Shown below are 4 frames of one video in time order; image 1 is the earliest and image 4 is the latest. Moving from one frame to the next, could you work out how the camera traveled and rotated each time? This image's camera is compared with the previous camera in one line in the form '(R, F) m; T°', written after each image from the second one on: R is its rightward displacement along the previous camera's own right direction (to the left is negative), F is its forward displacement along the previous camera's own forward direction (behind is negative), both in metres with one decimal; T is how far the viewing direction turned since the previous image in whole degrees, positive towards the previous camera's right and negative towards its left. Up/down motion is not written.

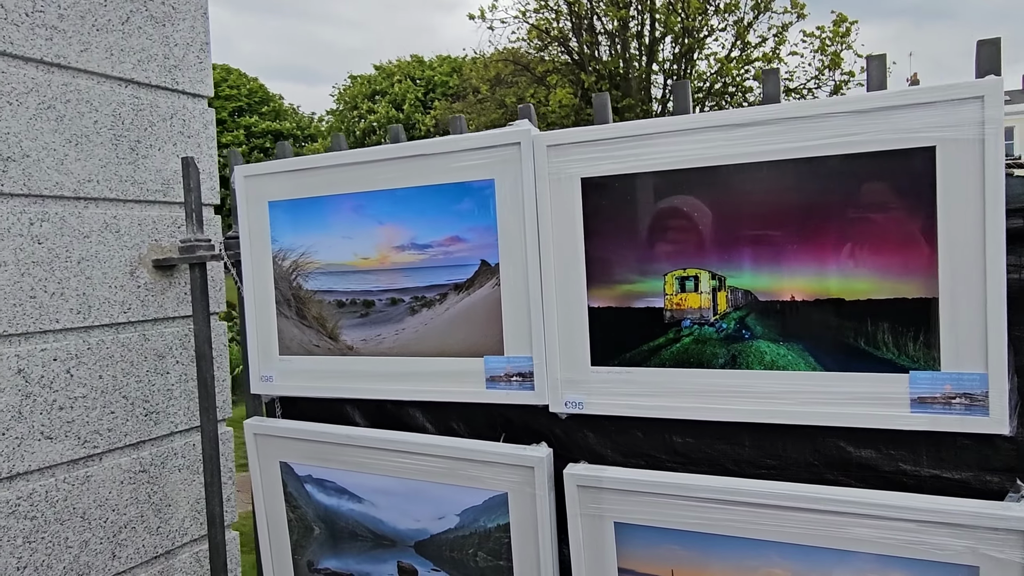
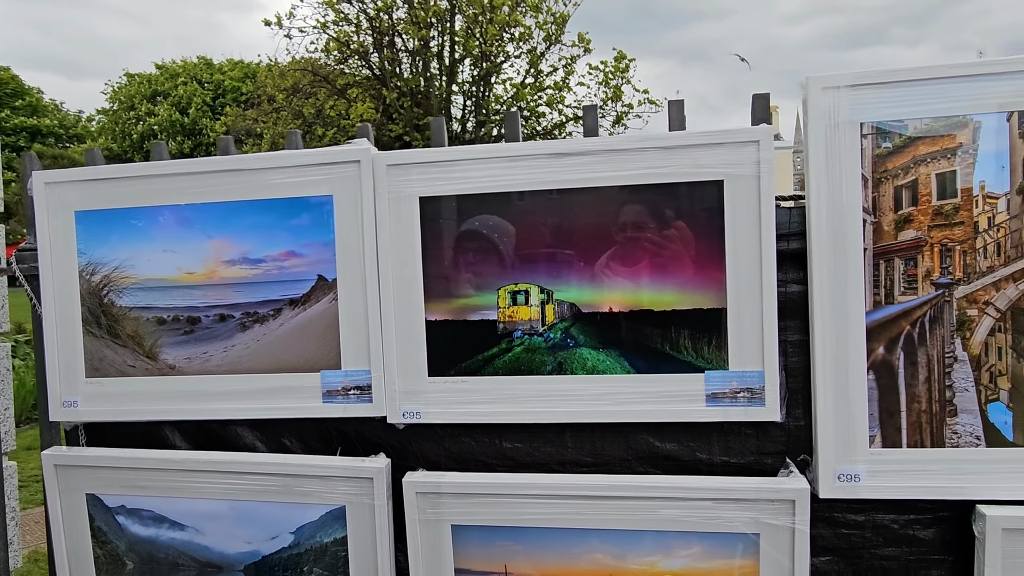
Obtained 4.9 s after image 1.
(-0.1, -0.1) m; +15°
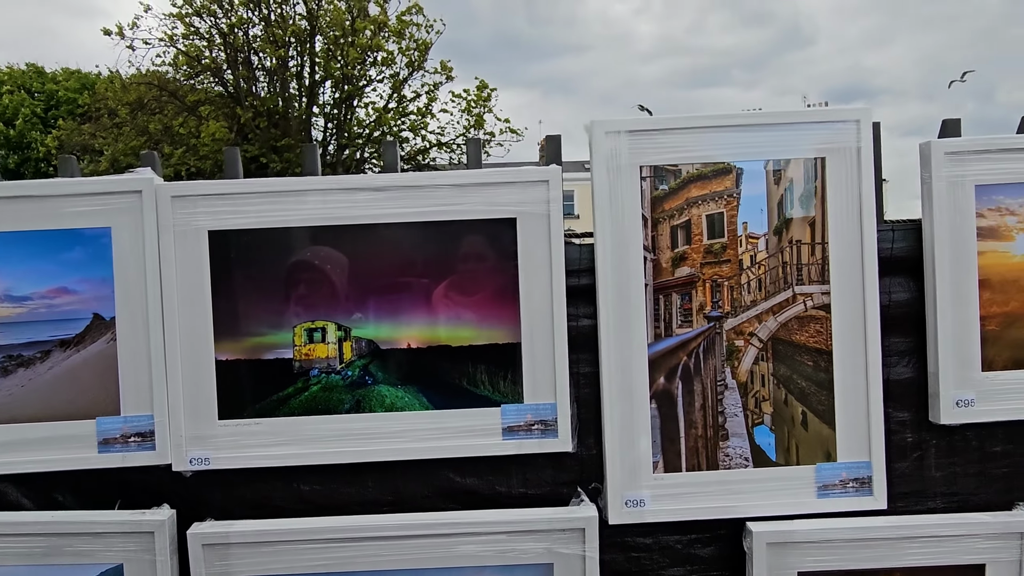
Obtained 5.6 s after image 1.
(-0.8, +0.1) m; +12°
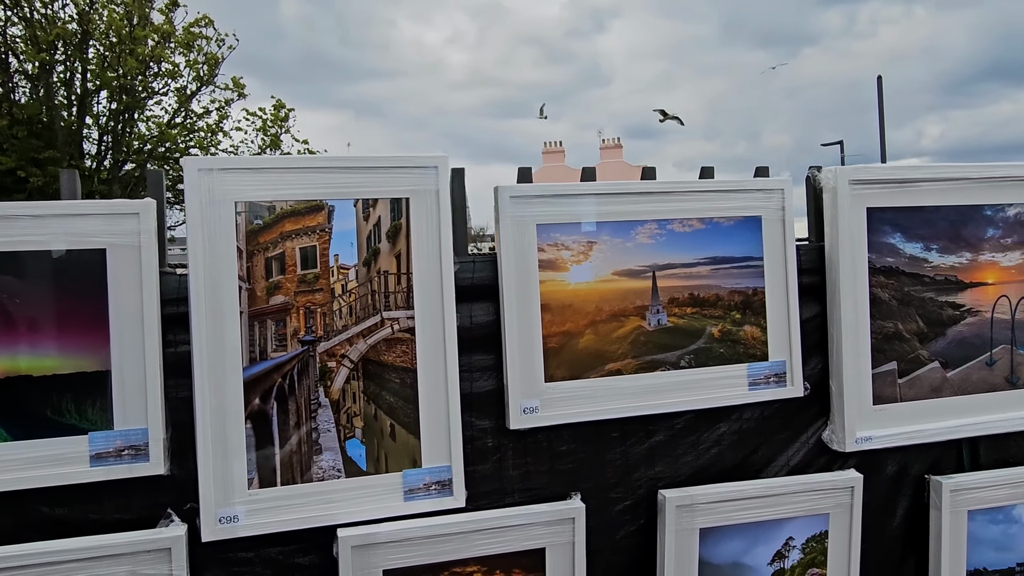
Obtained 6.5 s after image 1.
(+0.6, -0.3) m; +14°
